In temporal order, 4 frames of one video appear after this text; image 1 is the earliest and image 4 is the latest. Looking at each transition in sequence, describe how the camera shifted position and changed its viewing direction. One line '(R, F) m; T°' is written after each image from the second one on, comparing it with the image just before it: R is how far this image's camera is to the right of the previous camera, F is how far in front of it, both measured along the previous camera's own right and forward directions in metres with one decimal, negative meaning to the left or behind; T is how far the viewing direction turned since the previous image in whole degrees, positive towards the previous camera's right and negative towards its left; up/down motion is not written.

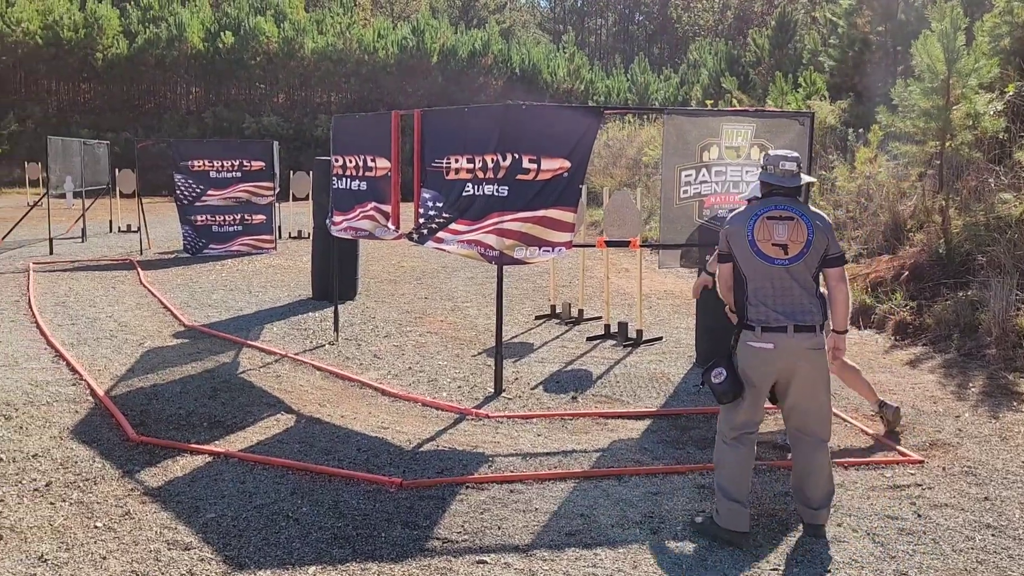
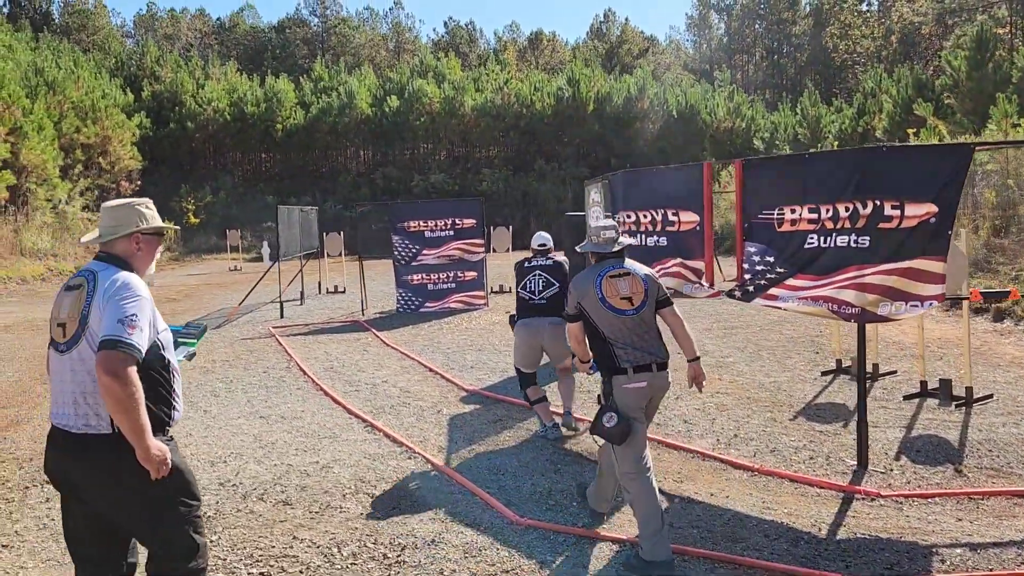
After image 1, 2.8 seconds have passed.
(-1.5, +0.3) m; -9°
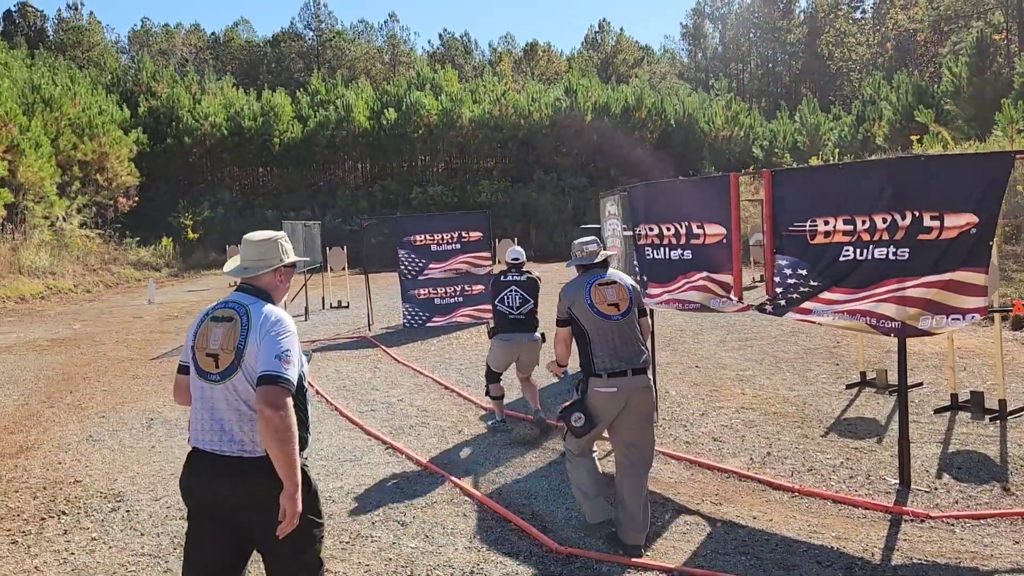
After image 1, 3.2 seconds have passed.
(-0.2, +0.2) m; 0°
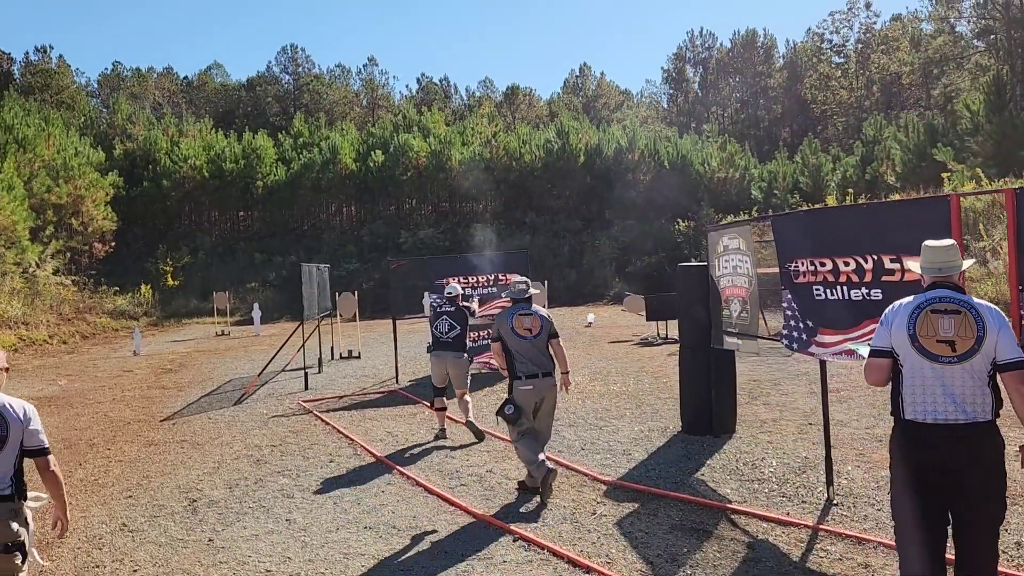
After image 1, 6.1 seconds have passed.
(-1.3, +1.4) m; +2°
